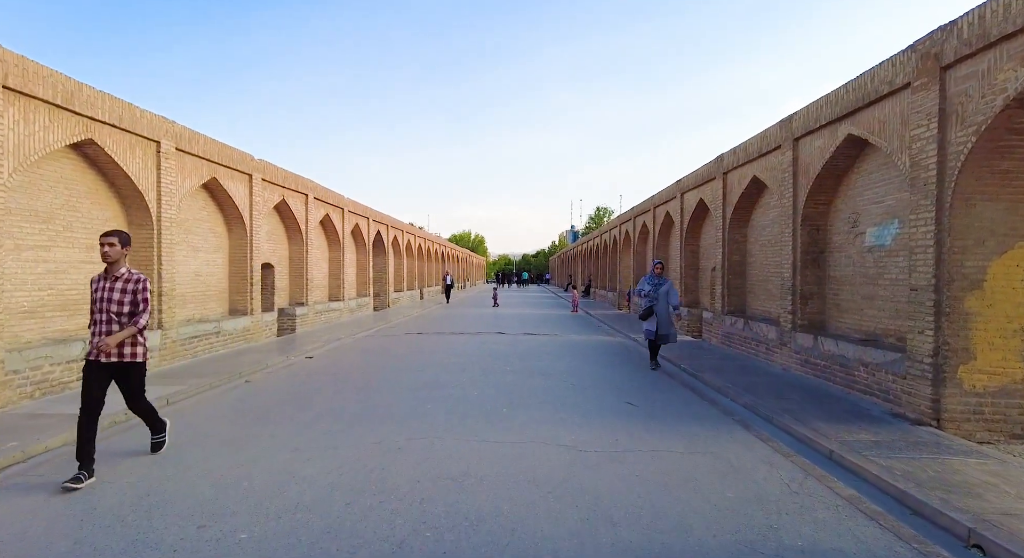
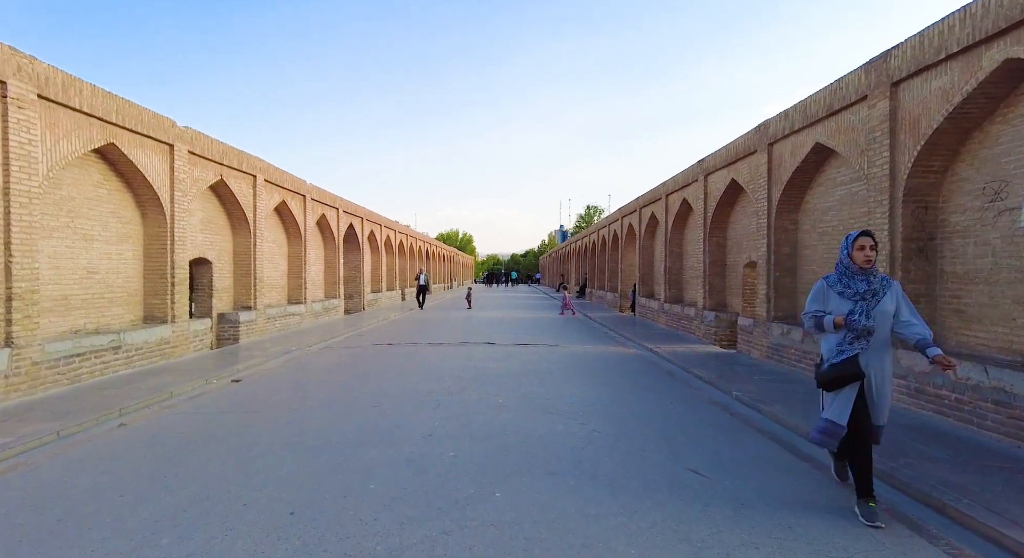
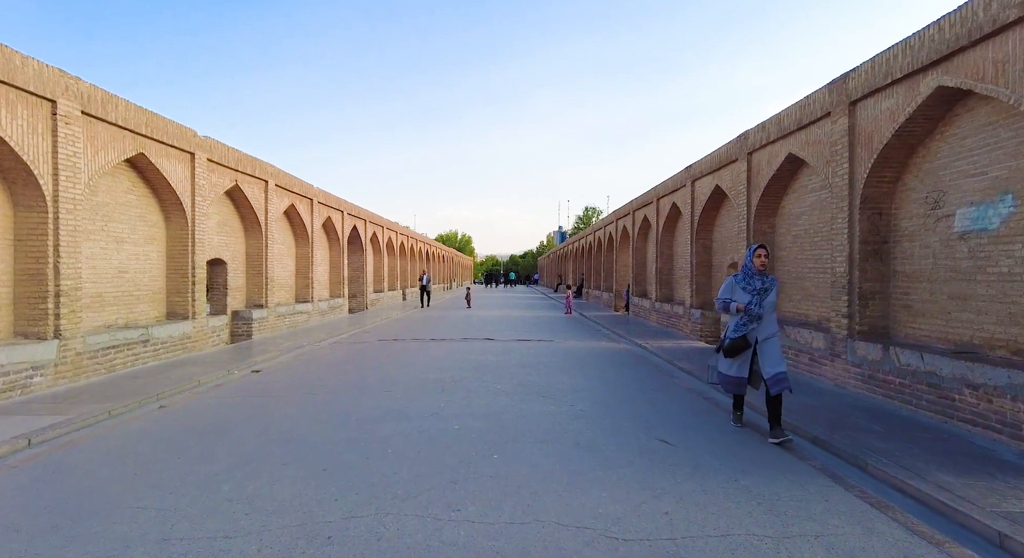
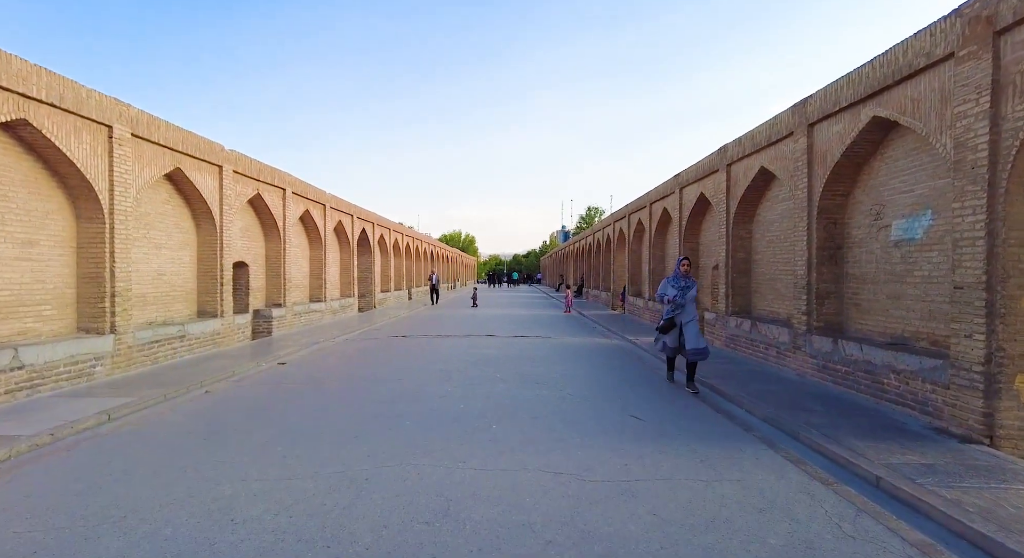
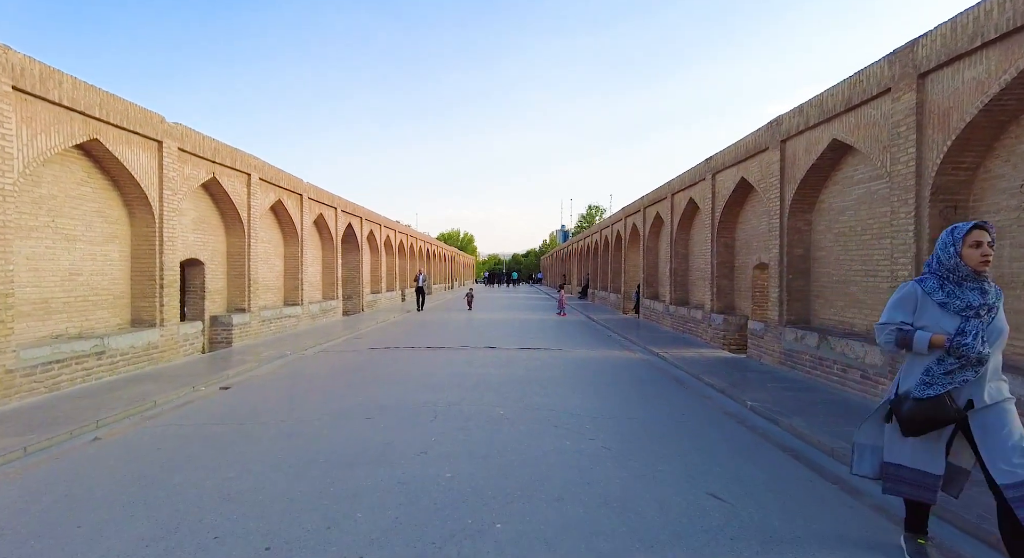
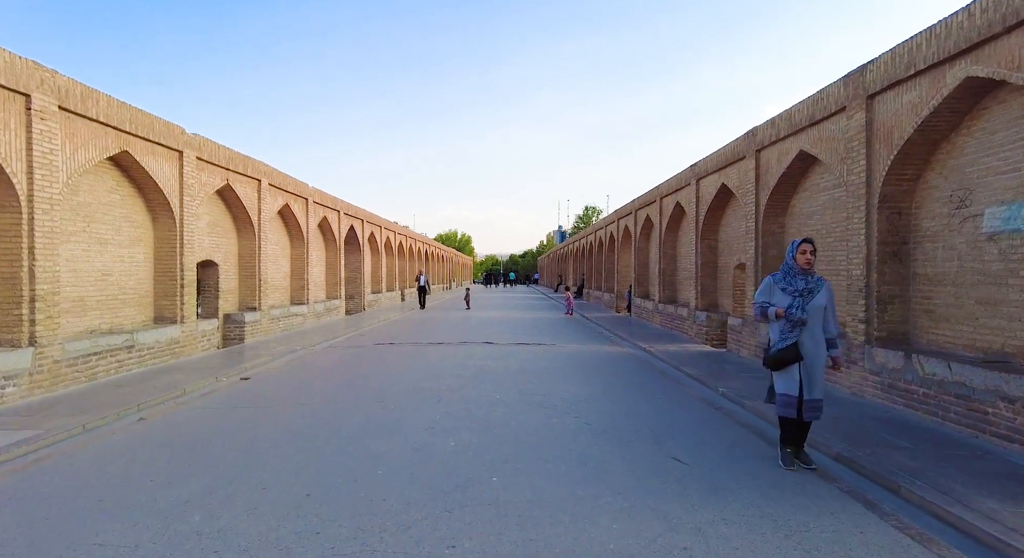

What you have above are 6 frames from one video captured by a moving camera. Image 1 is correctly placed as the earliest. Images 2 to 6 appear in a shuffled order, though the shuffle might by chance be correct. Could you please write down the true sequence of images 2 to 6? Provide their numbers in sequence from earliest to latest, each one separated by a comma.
4, 3, 6, 2, 5
